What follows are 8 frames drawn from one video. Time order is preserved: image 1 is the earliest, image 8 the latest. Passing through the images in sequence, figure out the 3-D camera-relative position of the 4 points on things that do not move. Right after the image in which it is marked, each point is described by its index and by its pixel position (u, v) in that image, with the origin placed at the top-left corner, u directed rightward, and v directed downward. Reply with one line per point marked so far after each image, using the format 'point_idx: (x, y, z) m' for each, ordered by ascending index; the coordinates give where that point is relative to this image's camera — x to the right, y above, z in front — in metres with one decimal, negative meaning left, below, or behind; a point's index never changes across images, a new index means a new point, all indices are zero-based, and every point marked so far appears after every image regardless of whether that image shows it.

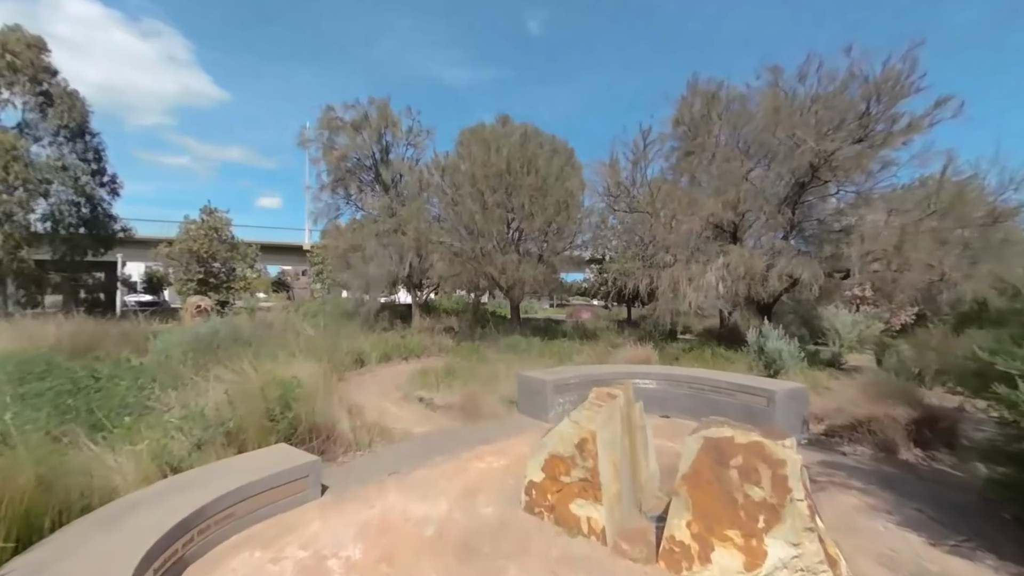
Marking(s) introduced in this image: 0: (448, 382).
0: (-1.4, -2.0, +9.4) m
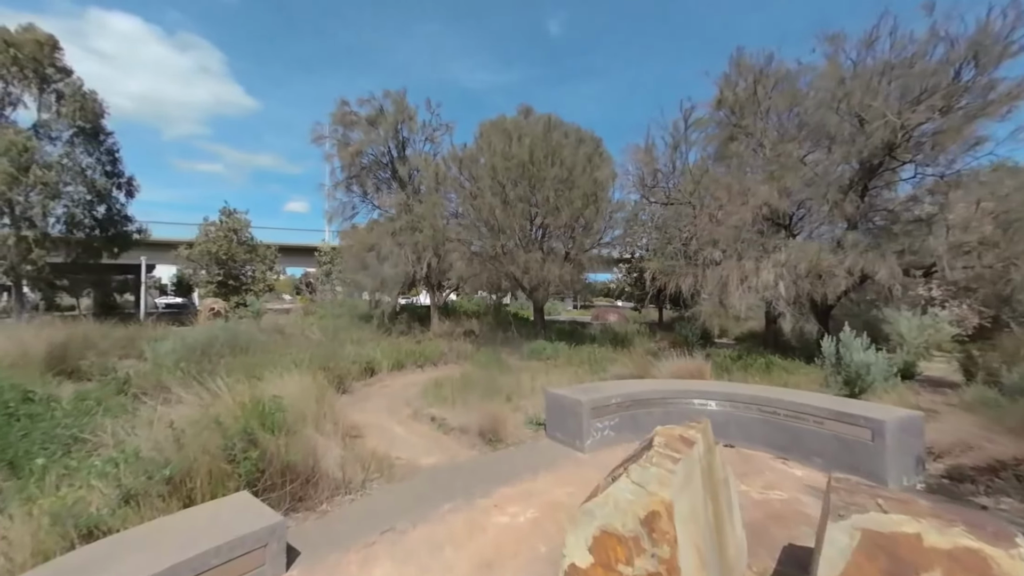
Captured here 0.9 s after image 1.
0: (-0.9, -2.1, +8.3) m
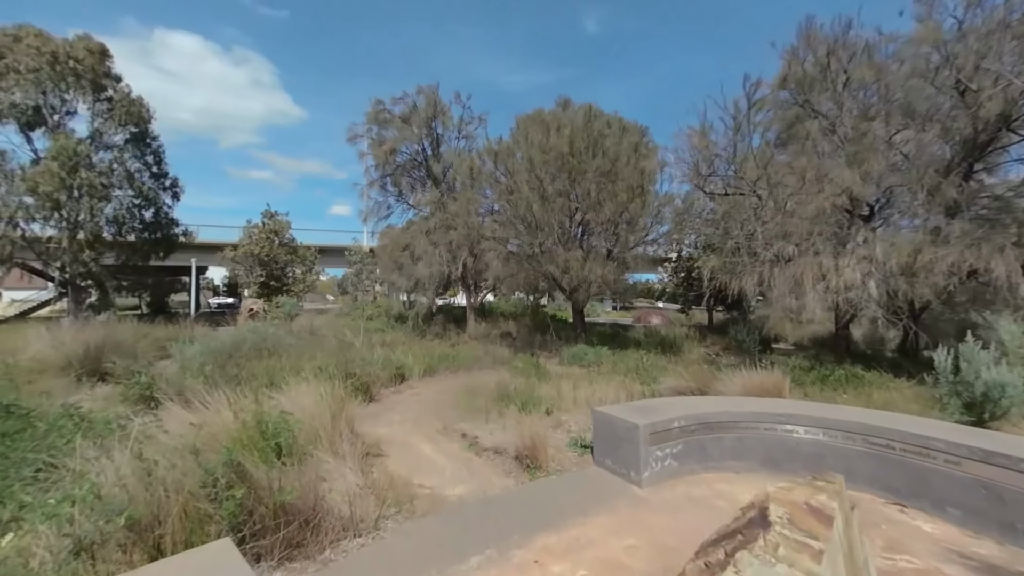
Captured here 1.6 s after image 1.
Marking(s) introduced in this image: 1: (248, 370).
0: (-0.2, -2.1, +7.5) m
1: (-5.0, -1.6, +8.2) m
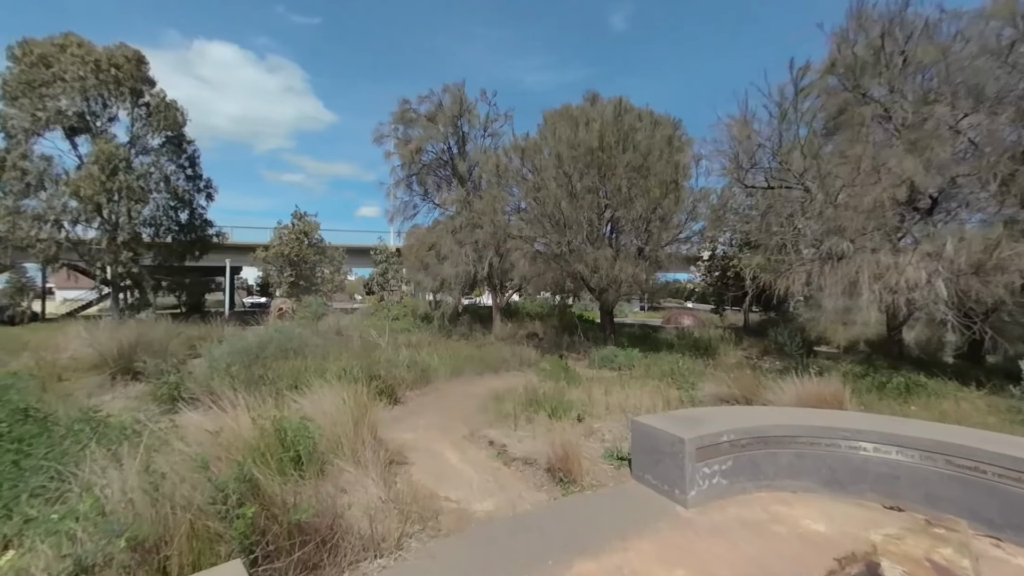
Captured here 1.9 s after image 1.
0: (+0.3, -2.1, +7.1) m
1: (-4.4, -1.6, +8.1) m
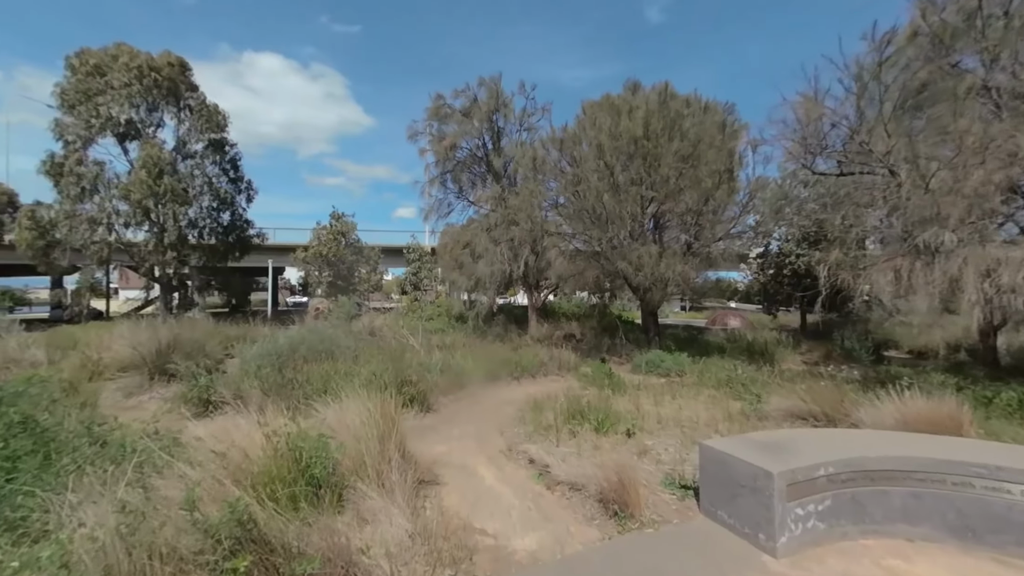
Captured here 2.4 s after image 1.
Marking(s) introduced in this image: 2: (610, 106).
0: (+0.9, -2.1, +6.4) m
1: (-3.7, -1.6, +7.8) m
2: (+2.9, +5.4, +12.9) m
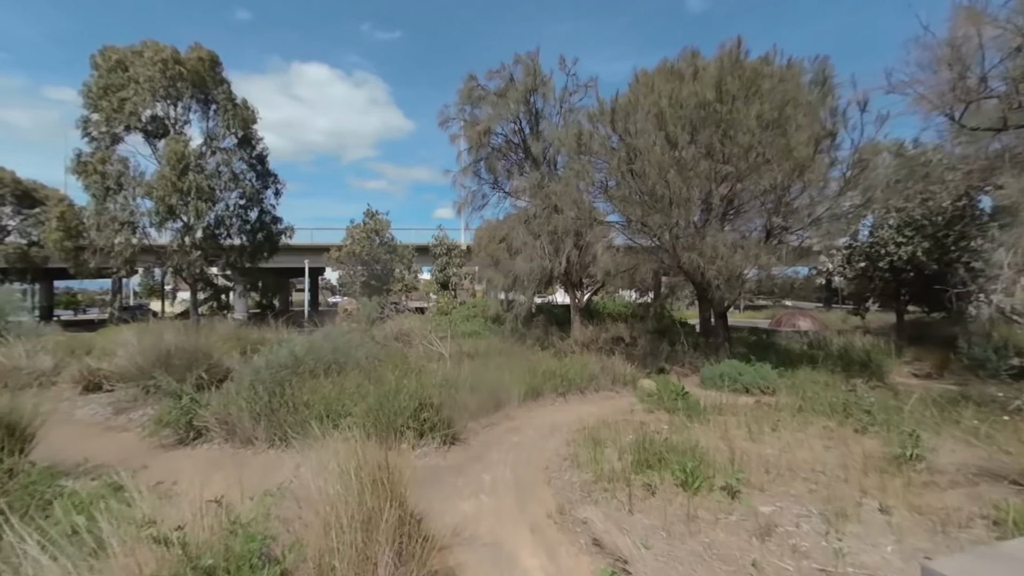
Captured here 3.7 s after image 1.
0: (+1.4, -2.0, +4.6) m
1: (-3.0, -1.6, +6.4) m
2: (+3.9, +5.4, +10.8) m
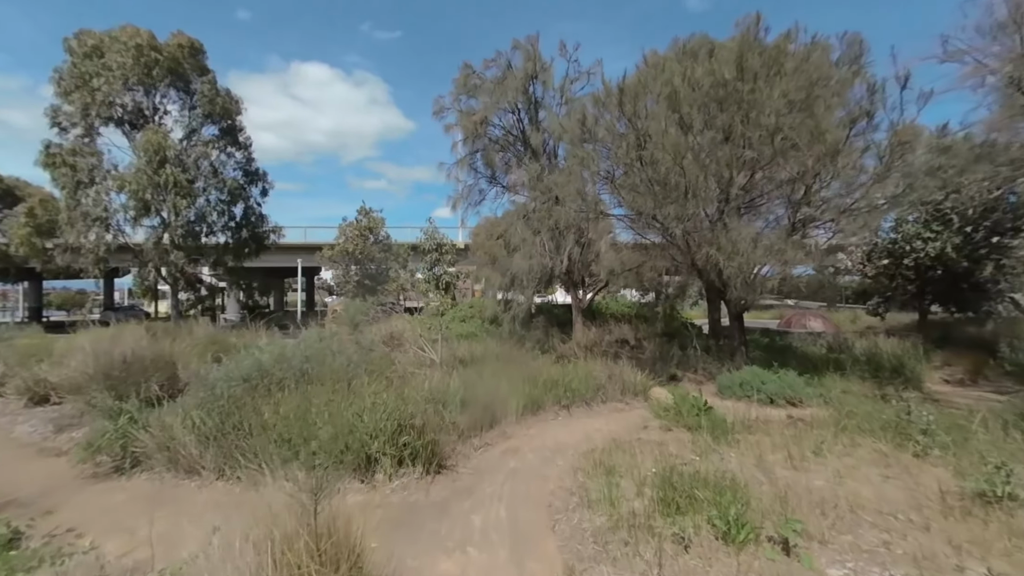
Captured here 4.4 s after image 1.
0: (+1.4, -2.0, +3.7) m
1: (-3.1, -1.6, +5.4) m
2: (+3.9, +5.4, +9.9) m
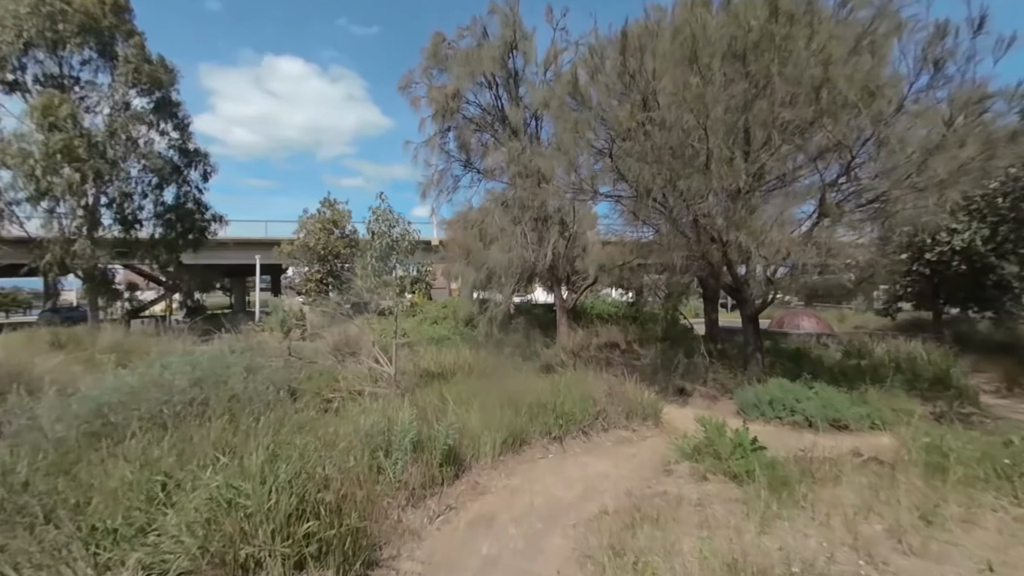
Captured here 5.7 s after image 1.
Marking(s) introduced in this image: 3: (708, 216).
0: (+1.3, -2.0, +1.9) m
1: (-3.3, -1.5, +3.4) m
2: (+3.4, +5.5, +8.2) m
3: (+3.3, +1.2, +7.2) m
